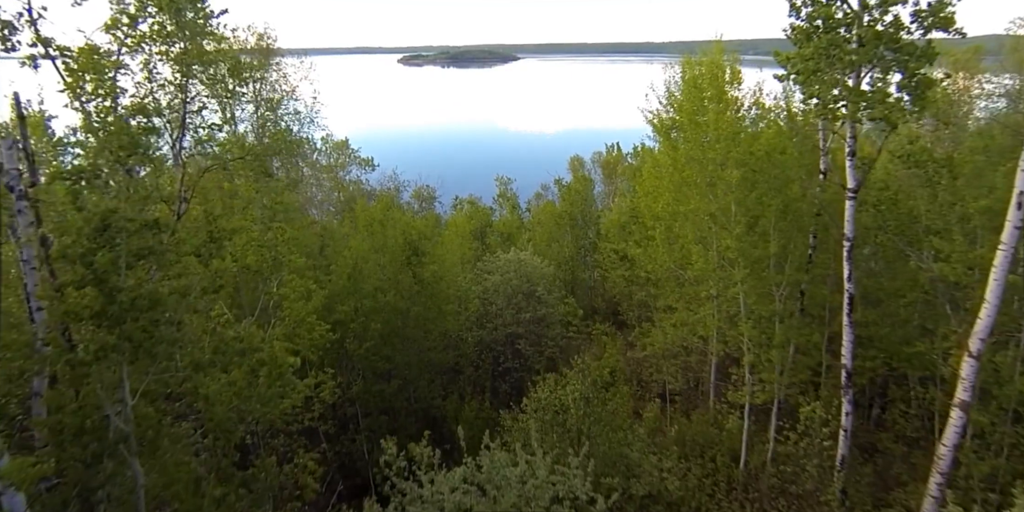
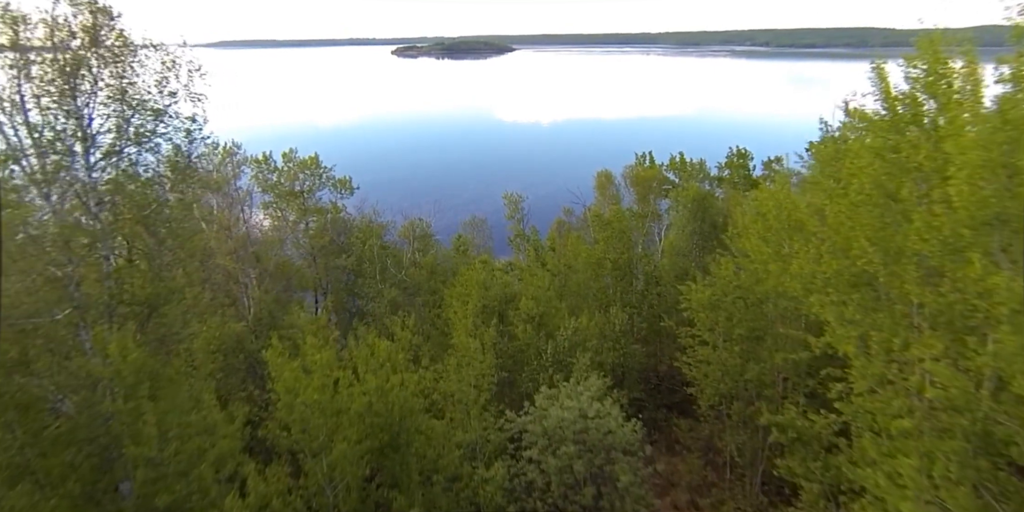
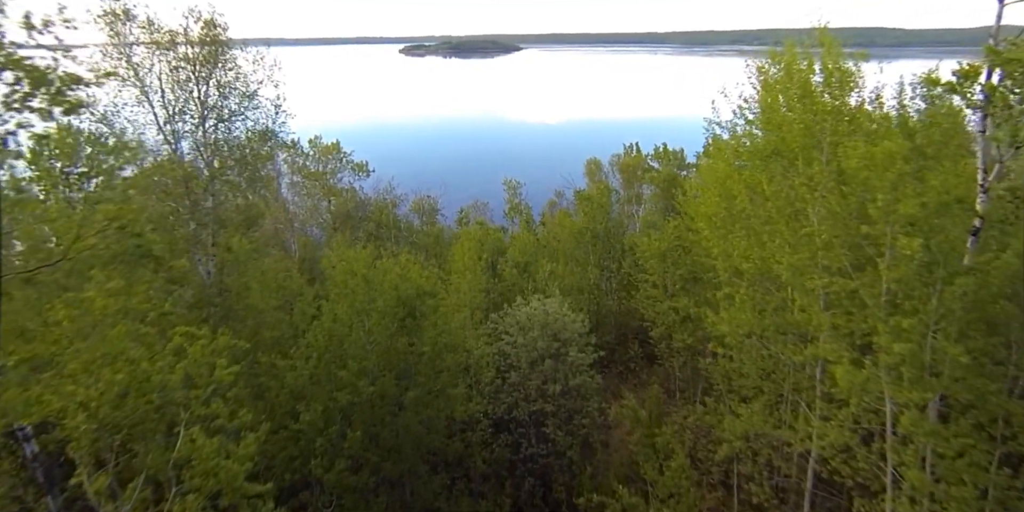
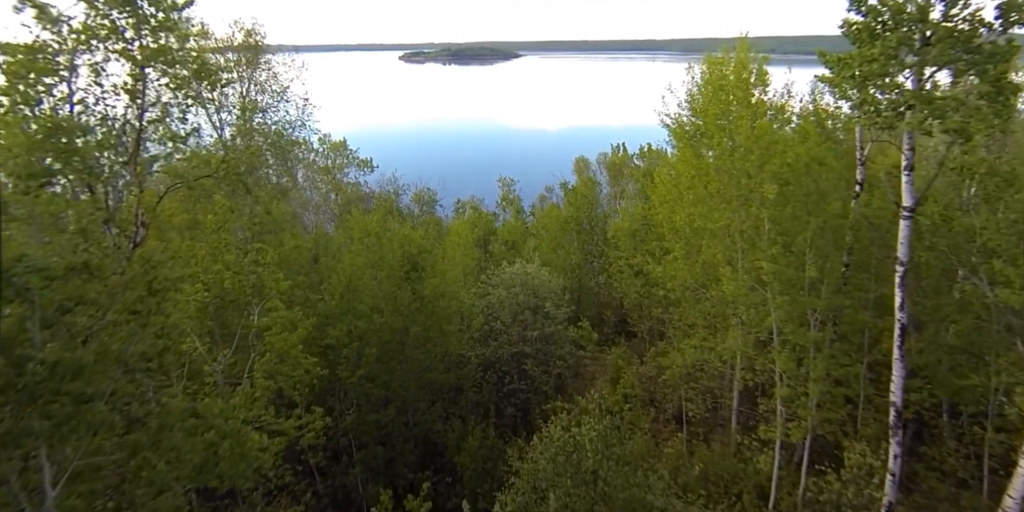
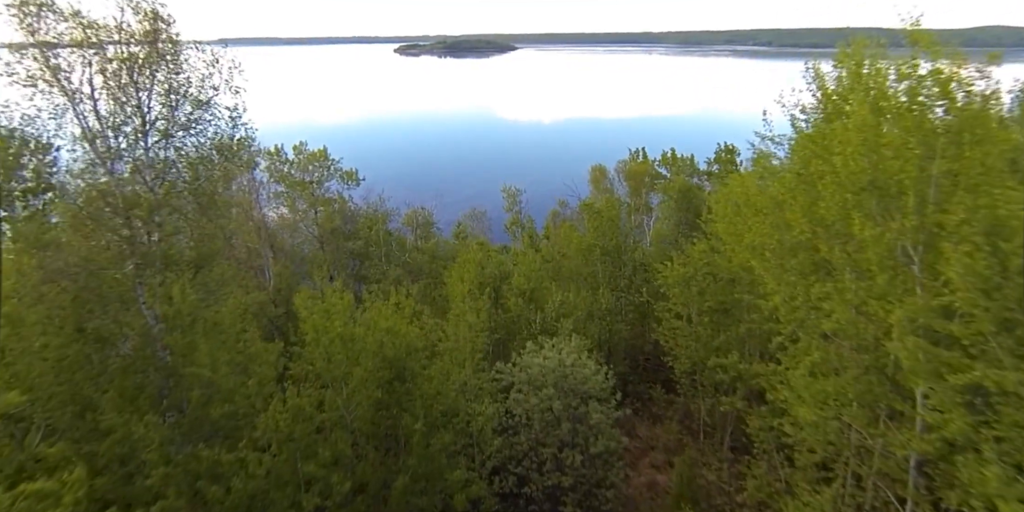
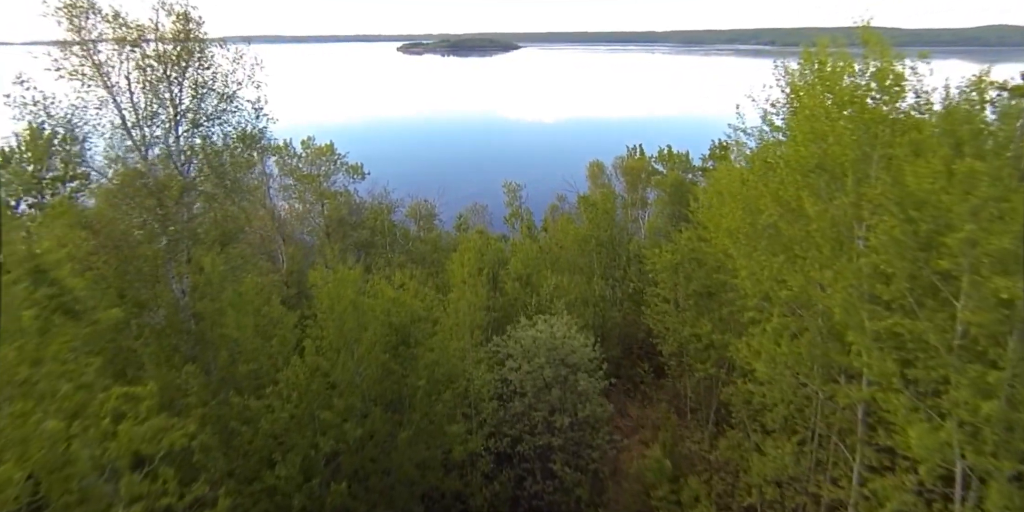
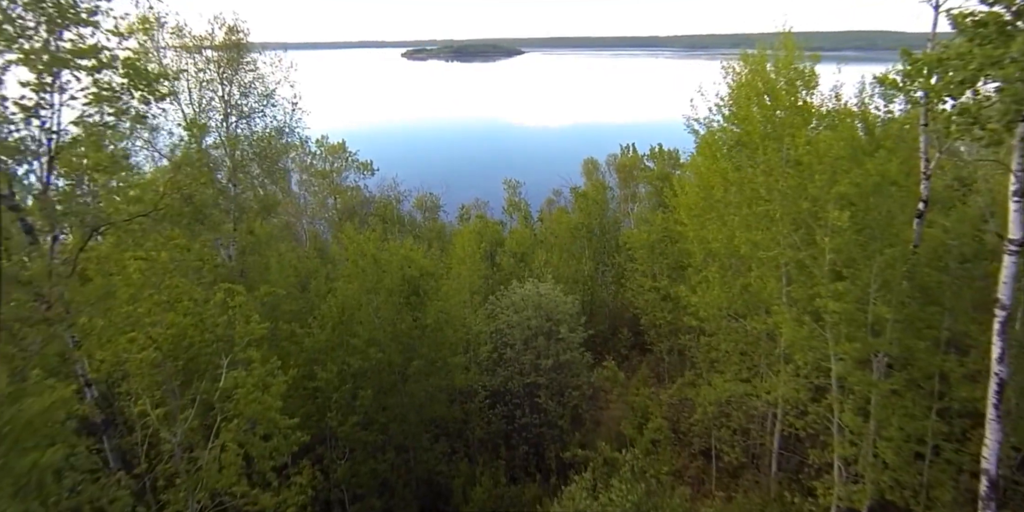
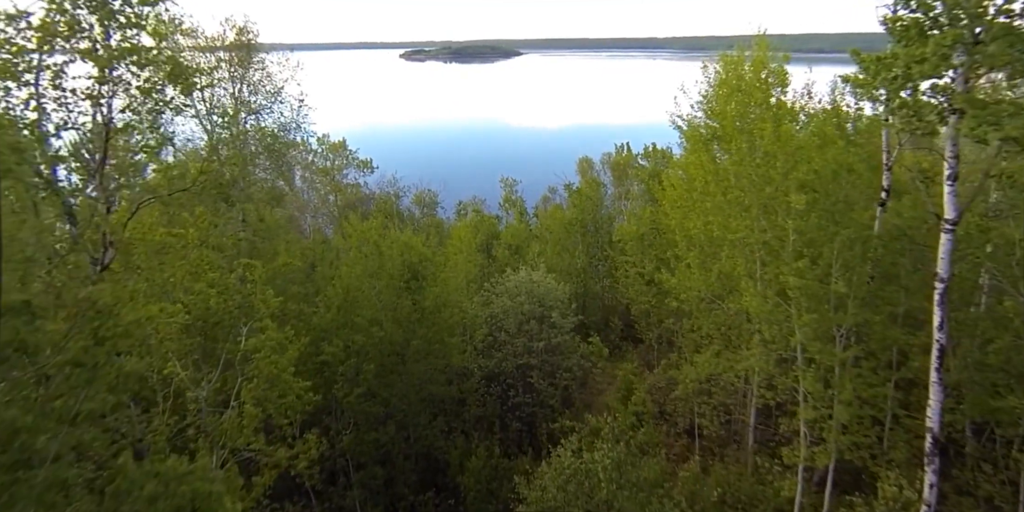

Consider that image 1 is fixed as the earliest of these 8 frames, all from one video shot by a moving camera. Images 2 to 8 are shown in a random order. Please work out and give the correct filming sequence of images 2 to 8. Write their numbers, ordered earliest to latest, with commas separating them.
4, 8, 7, 3, 6, 5, 2
